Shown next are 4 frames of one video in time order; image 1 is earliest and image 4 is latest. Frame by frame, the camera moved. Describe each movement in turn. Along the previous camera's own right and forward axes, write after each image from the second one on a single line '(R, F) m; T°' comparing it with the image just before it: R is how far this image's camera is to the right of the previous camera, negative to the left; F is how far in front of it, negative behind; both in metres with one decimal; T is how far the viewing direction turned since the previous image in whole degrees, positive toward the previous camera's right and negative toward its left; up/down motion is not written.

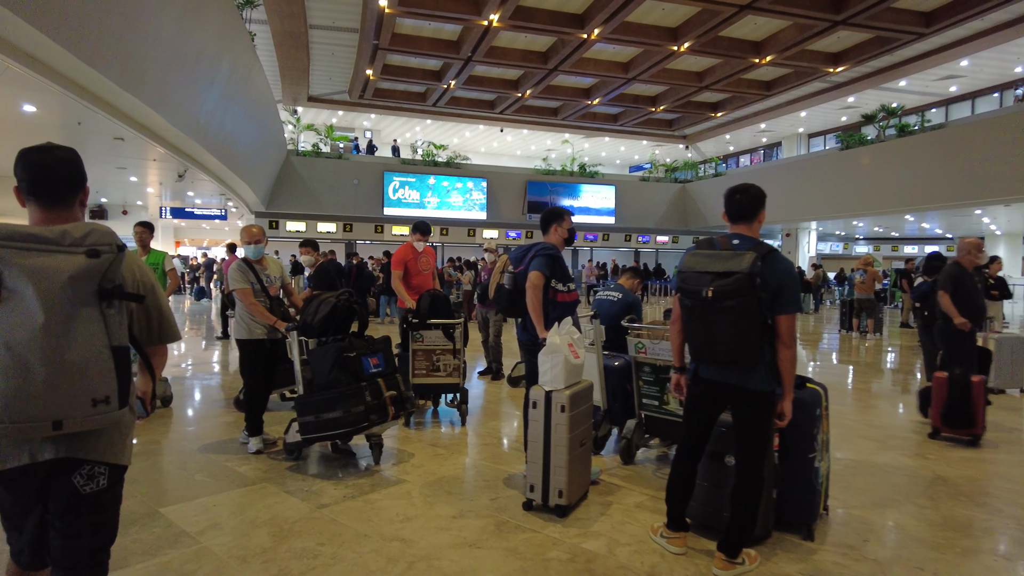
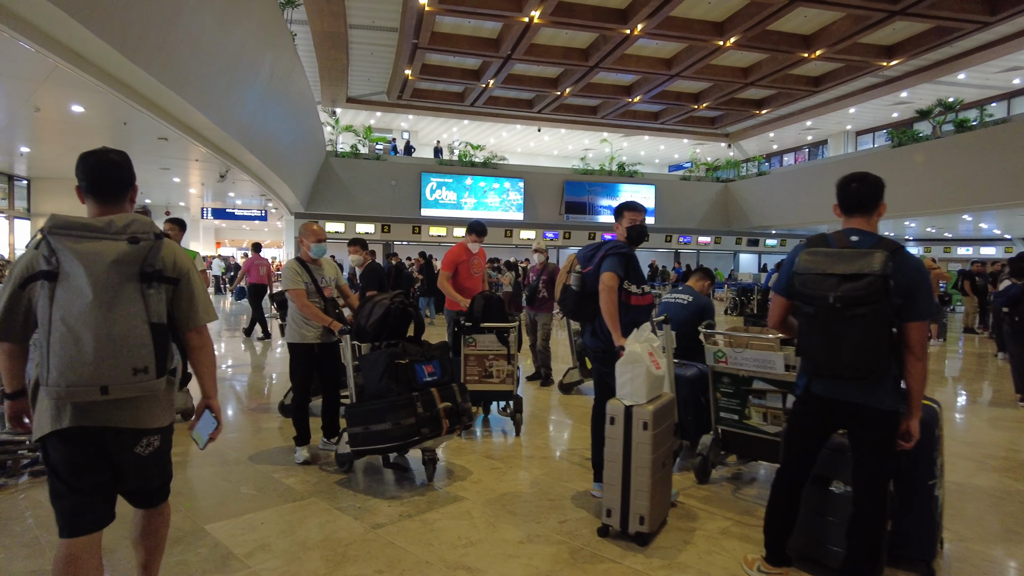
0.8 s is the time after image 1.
(-0.1, +0.2) m; -3°
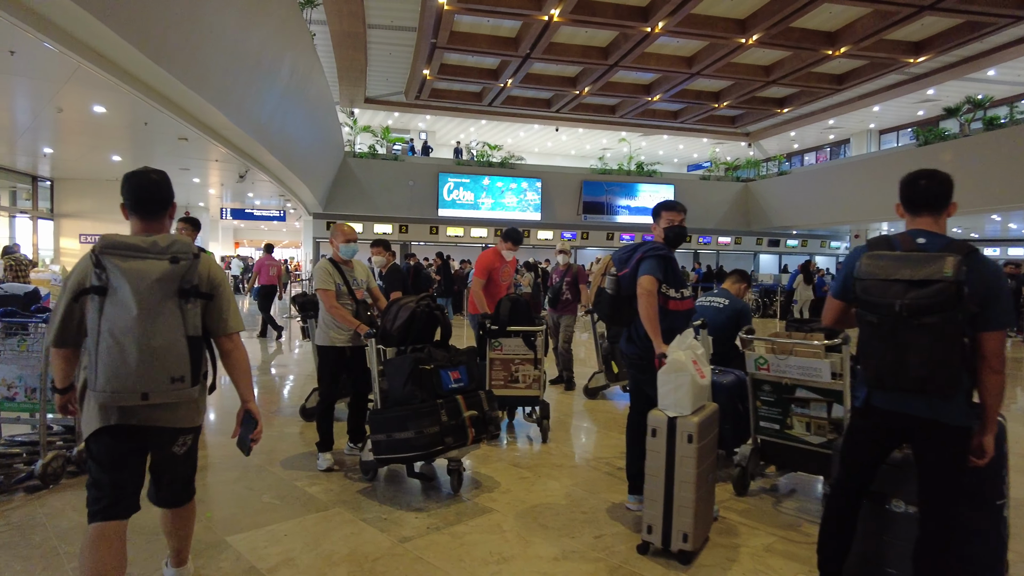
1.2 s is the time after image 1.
(-0.1, +0.1) m; -1°
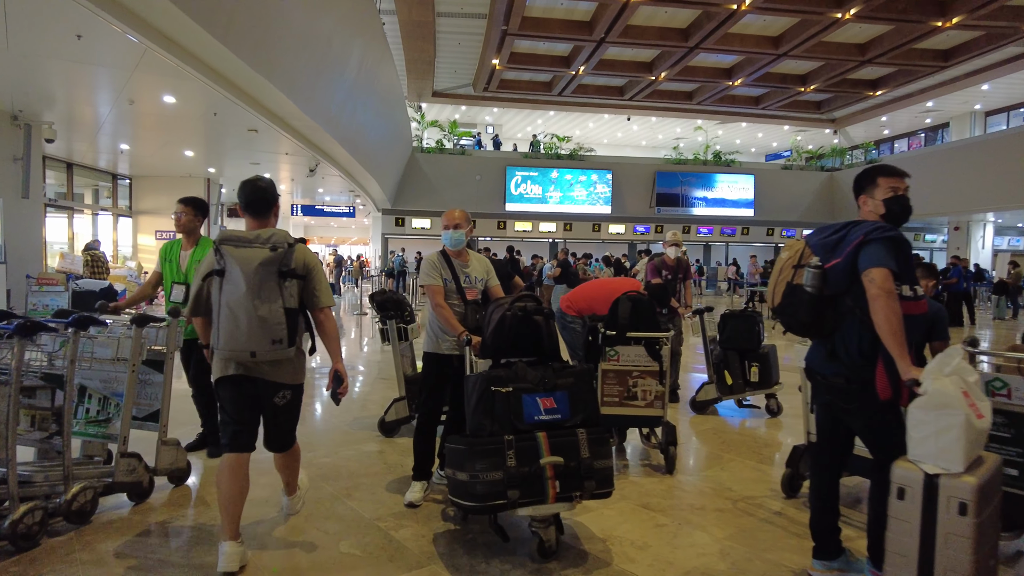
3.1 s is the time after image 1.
(-0.3, +0.6) m; -5°
